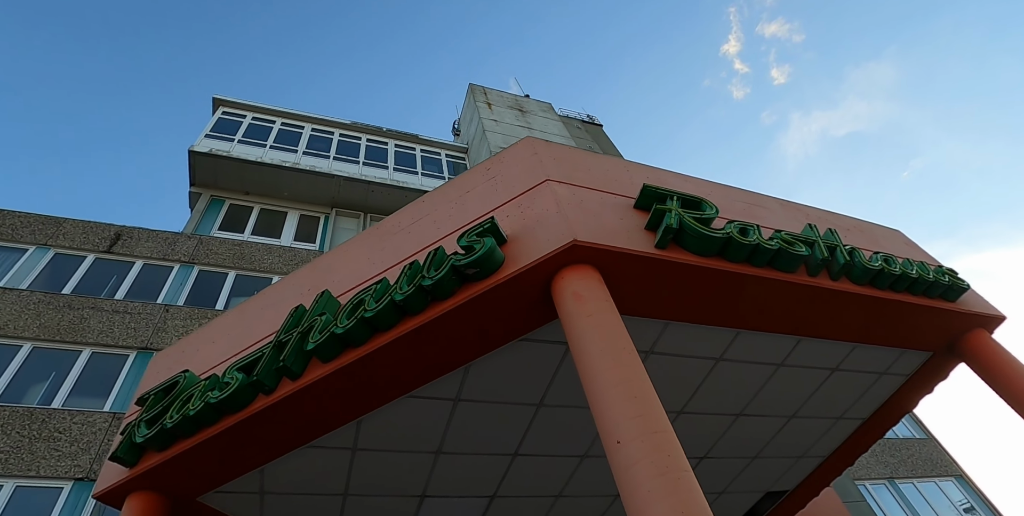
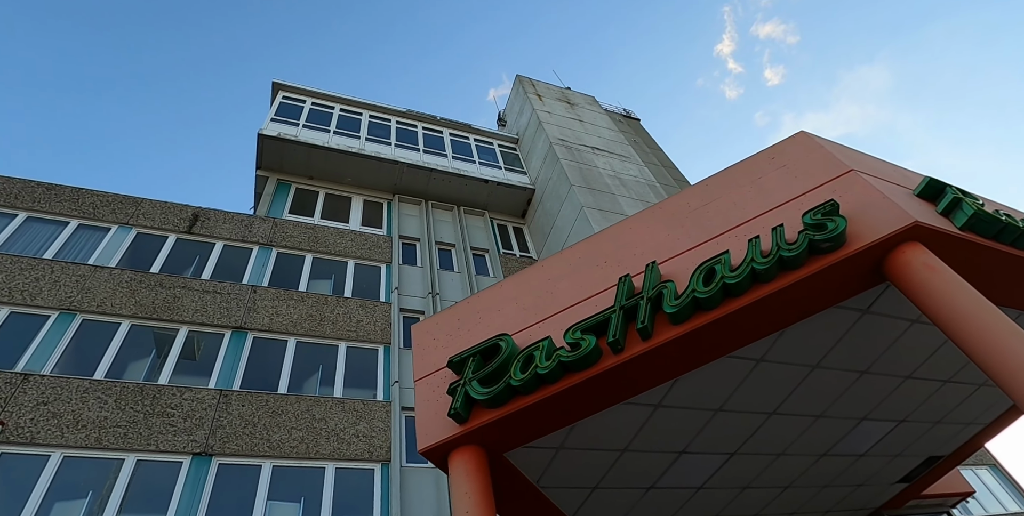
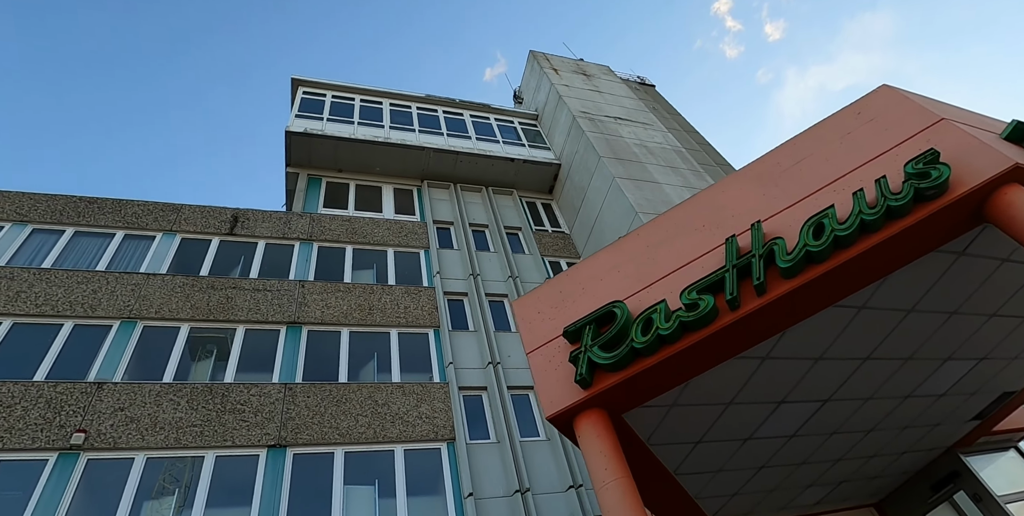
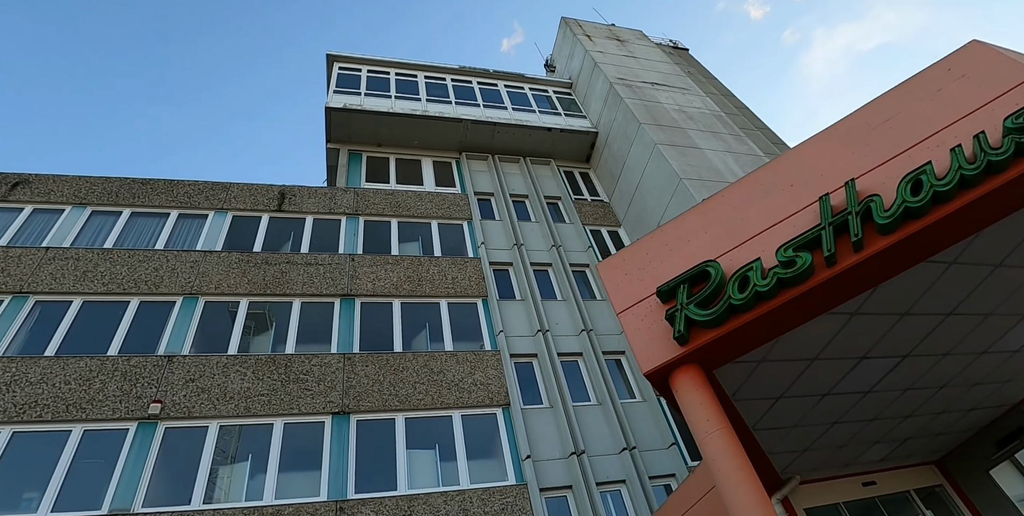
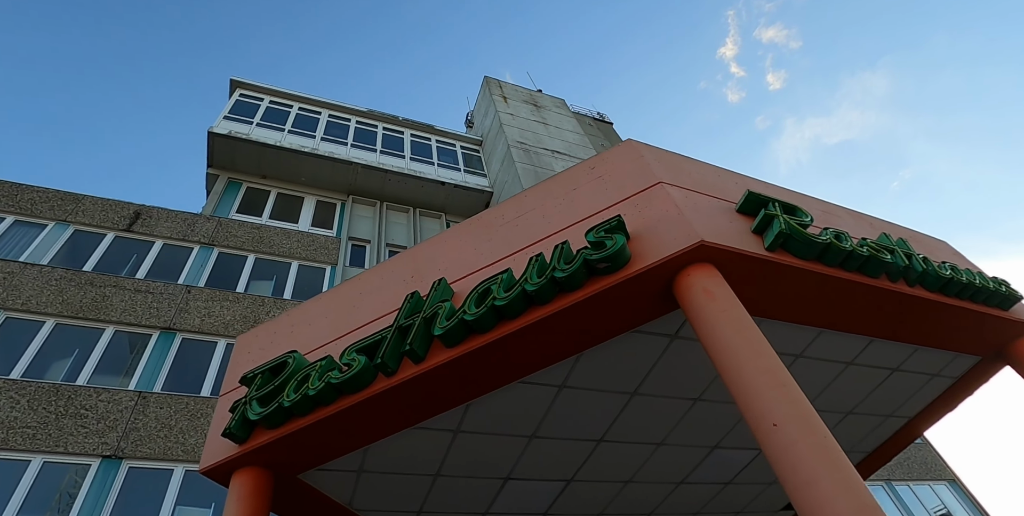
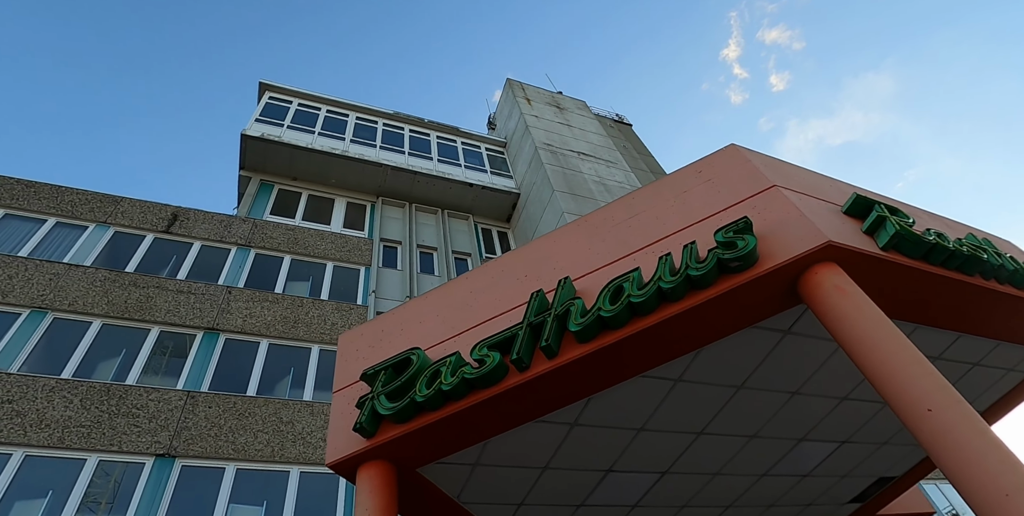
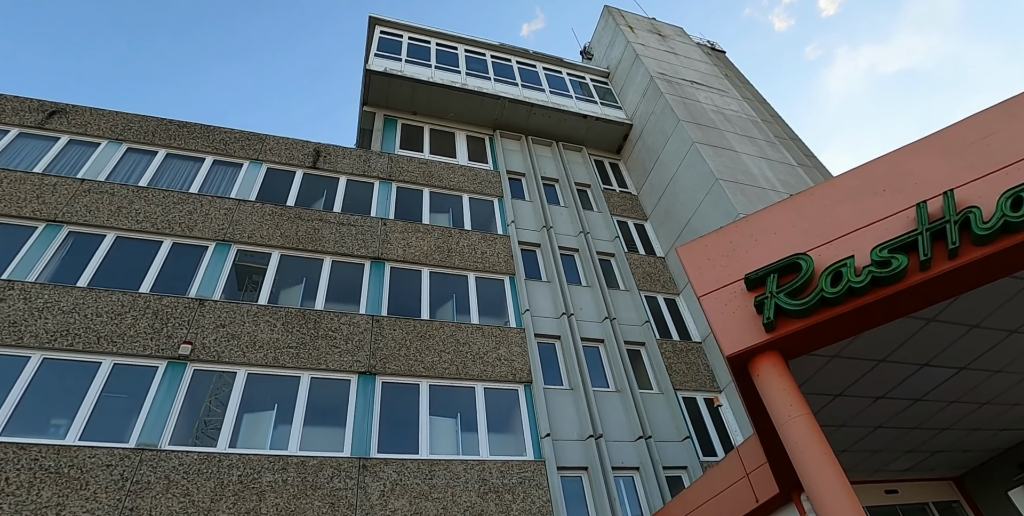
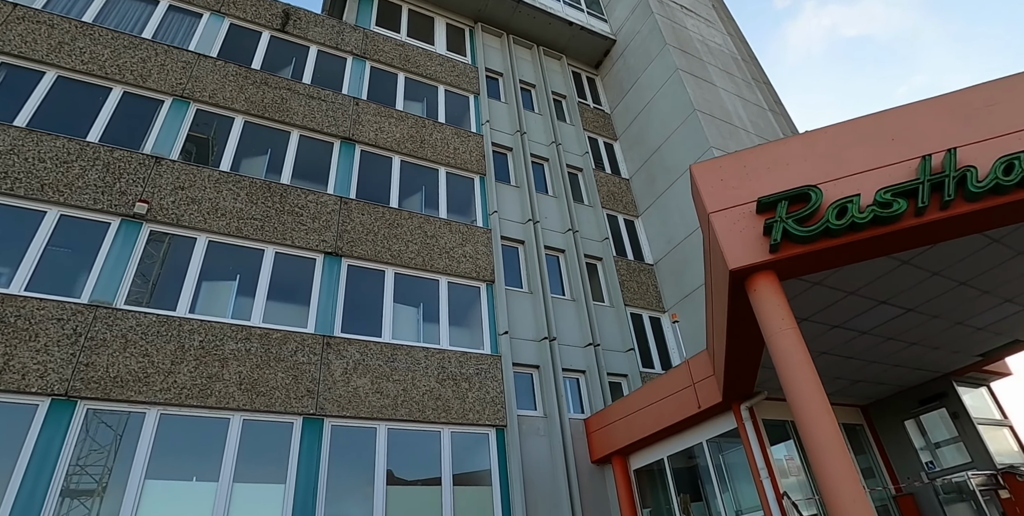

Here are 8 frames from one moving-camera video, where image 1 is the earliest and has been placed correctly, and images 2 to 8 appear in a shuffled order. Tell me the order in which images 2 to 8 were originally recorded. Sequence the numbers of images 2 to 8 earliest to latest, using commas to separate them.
5, 6, 2, 3, 4, 7, 8
